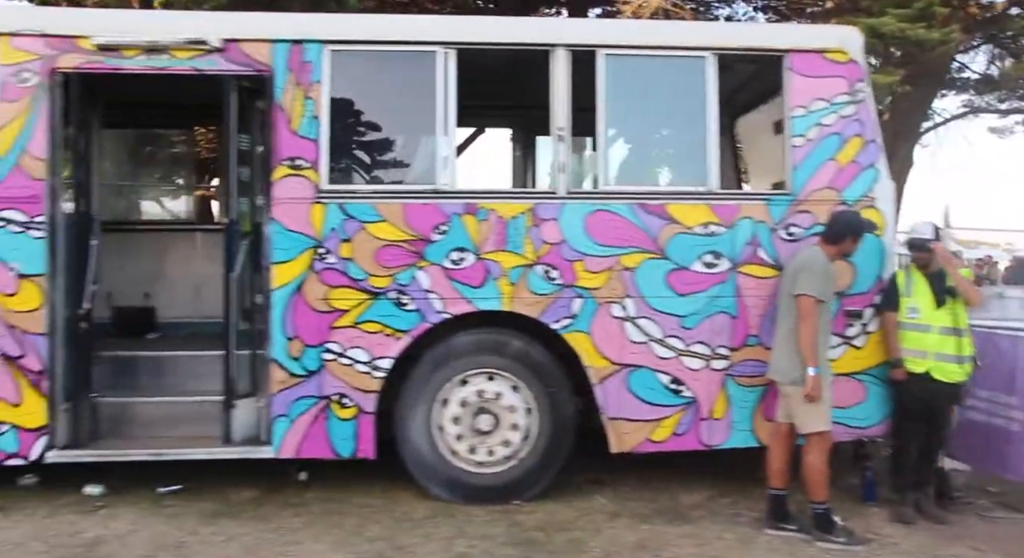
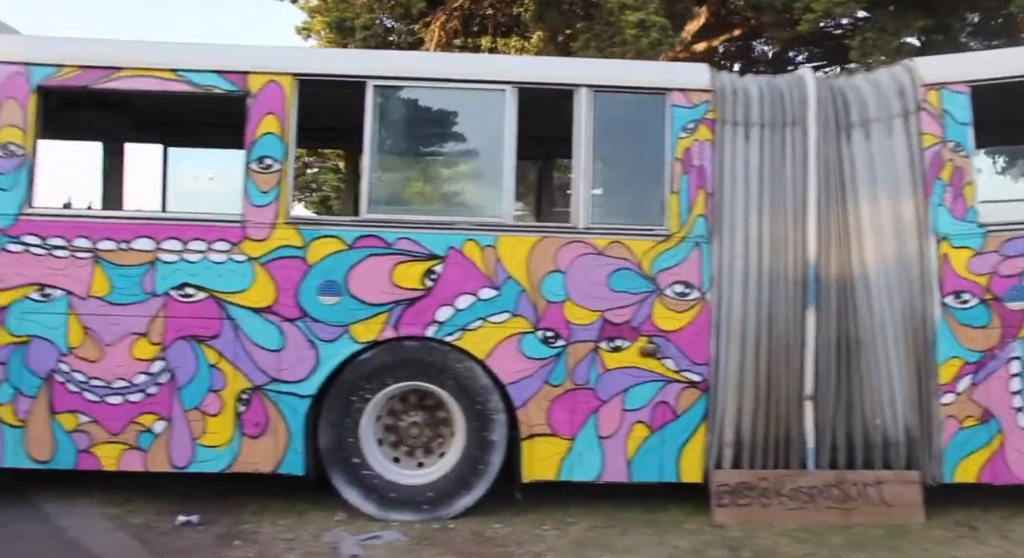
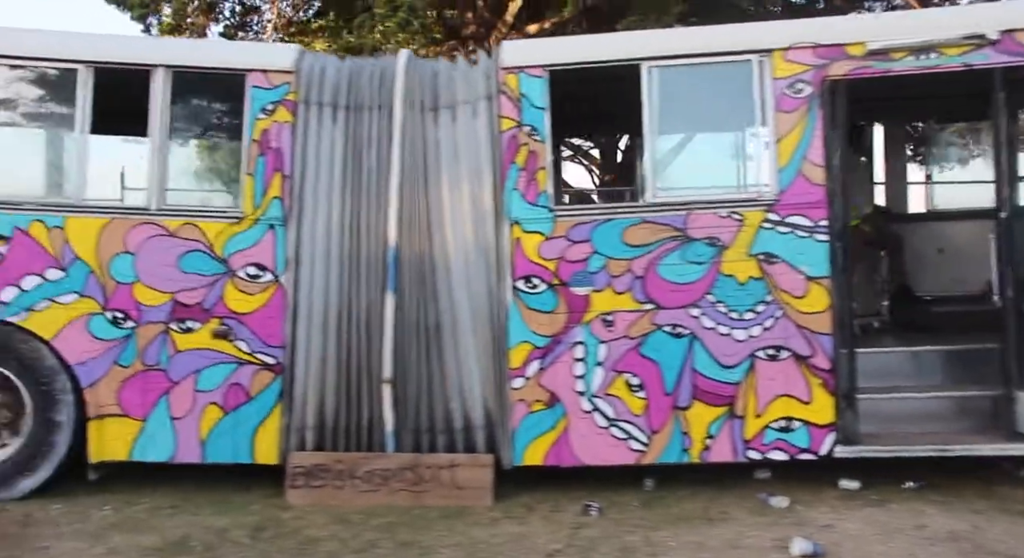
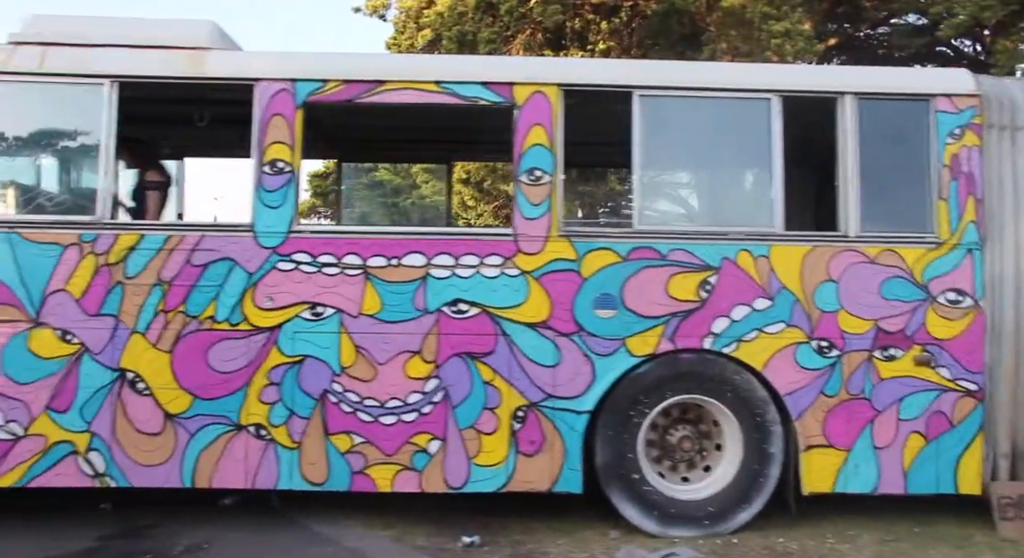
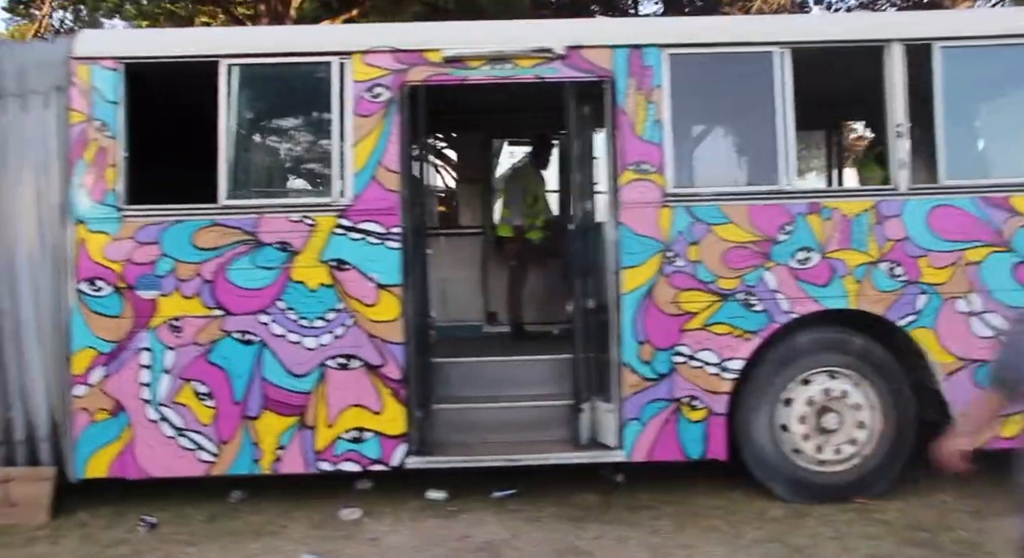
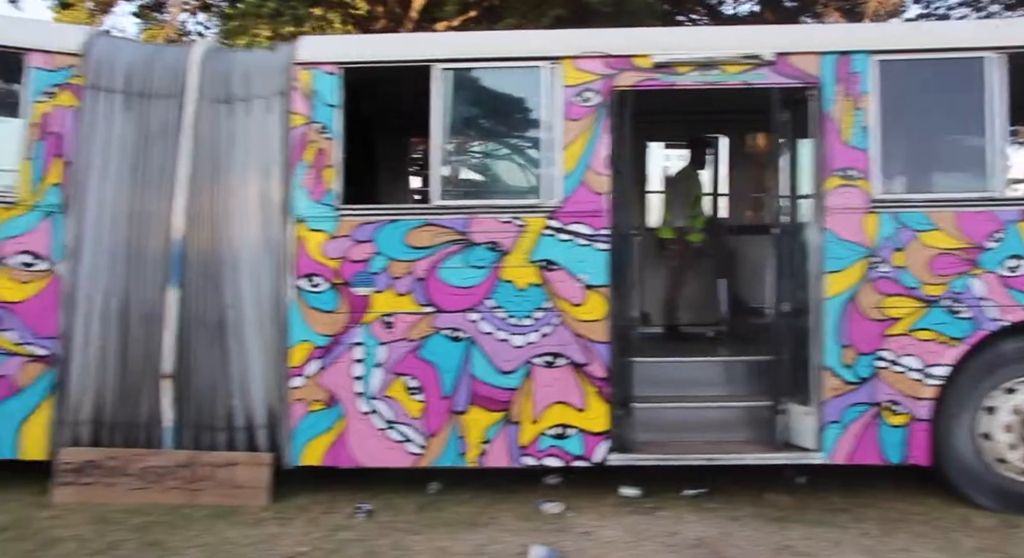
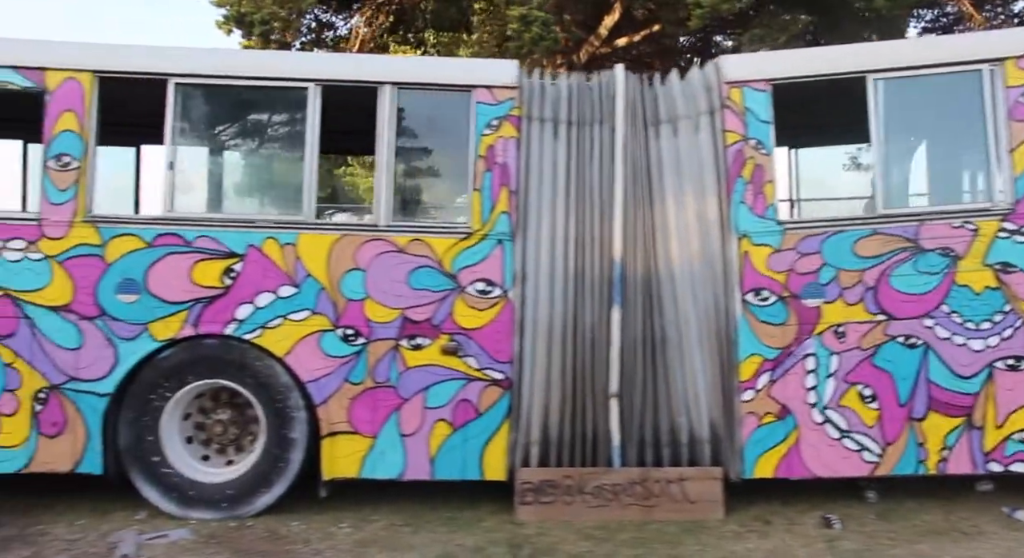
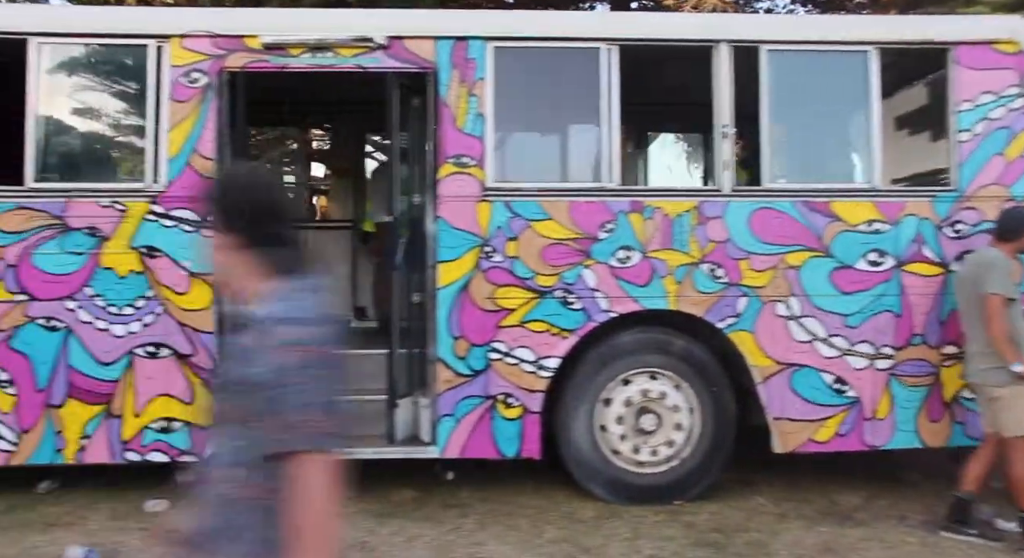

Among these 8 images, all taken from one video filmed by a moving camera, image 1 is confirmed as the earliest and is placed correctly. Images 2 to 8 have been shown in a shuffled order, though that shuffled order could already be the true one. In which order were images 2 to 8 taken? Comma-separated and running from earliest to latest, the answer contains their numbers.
8, 5, 6, 3, 7, 2, 4
